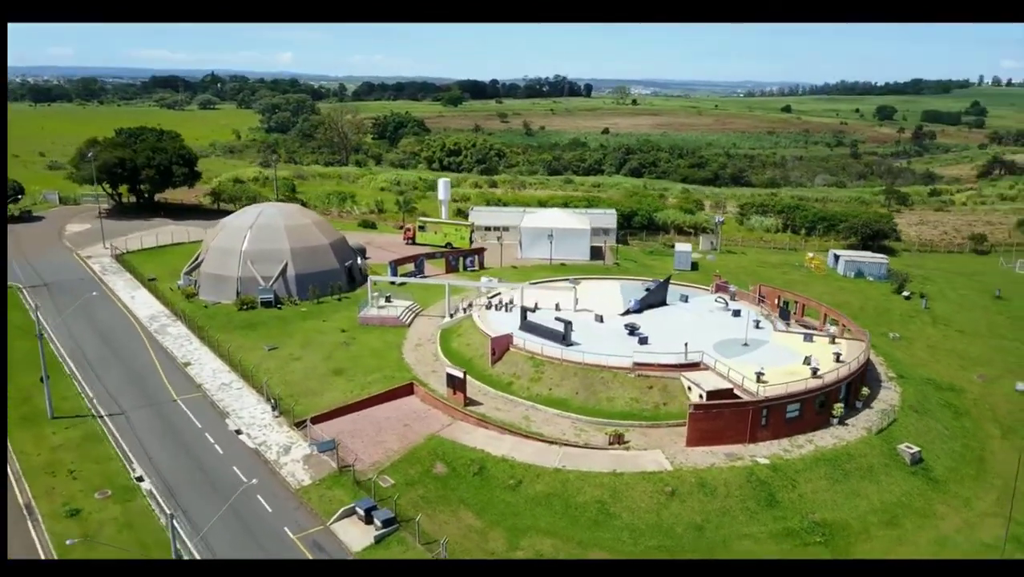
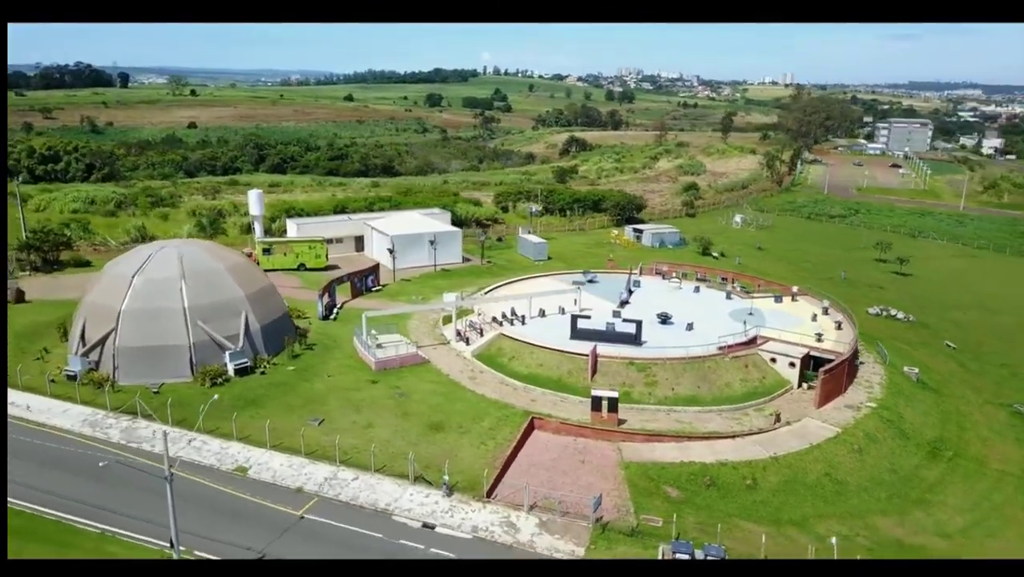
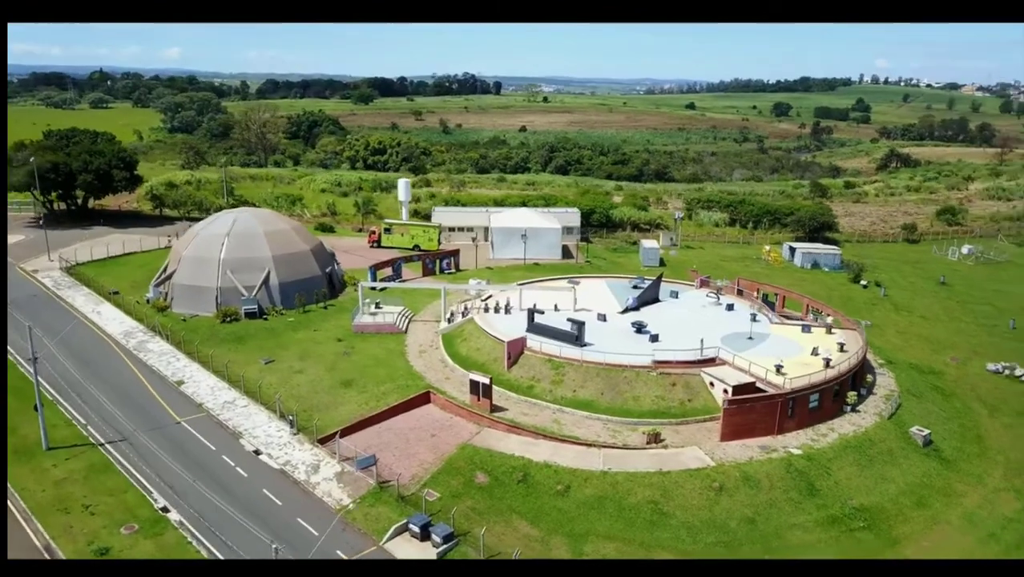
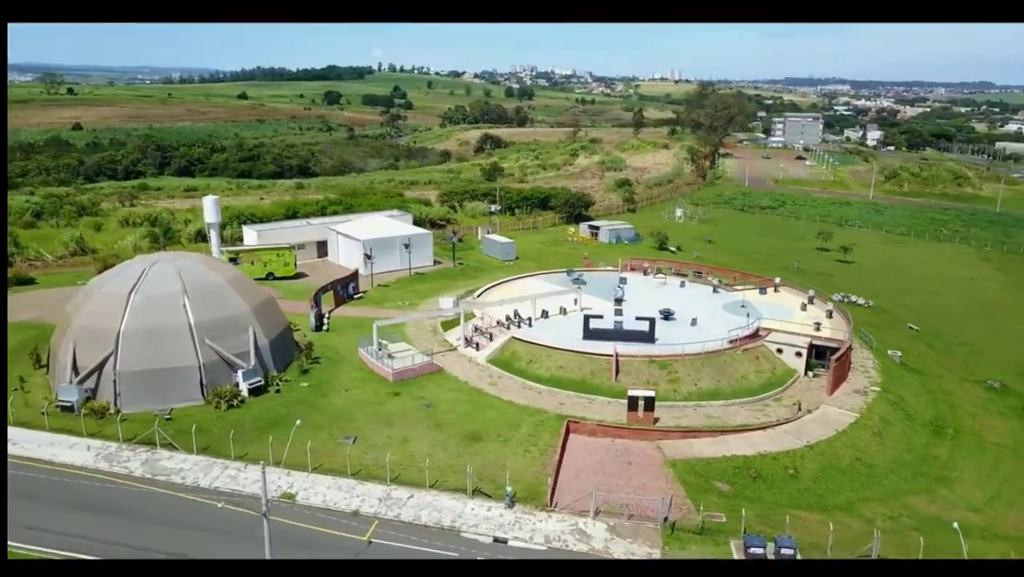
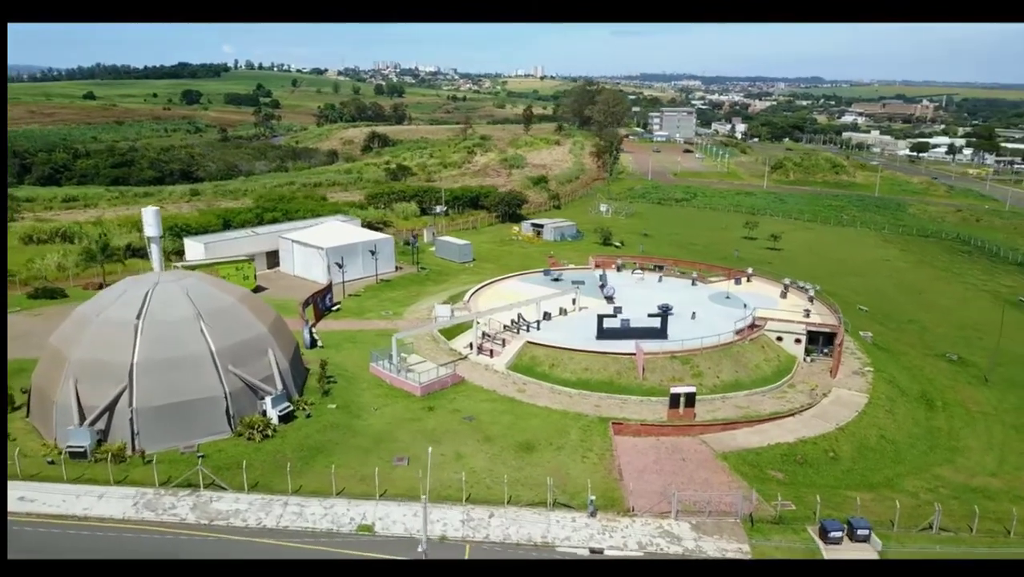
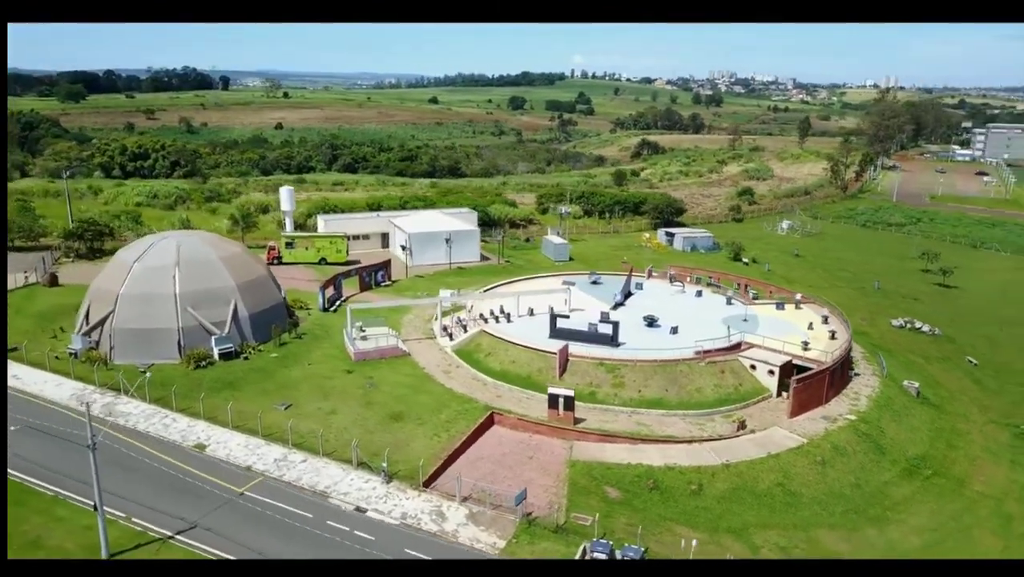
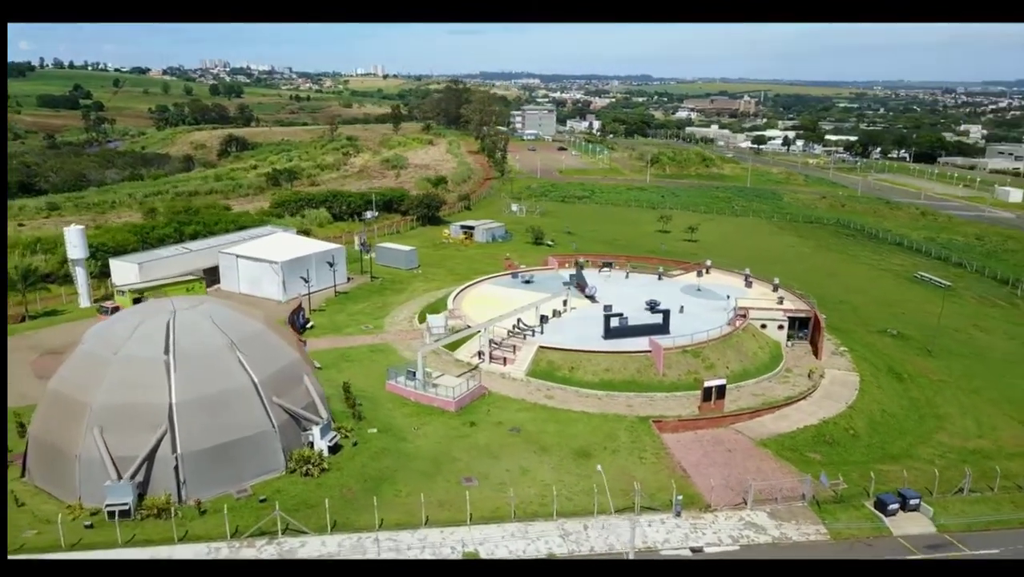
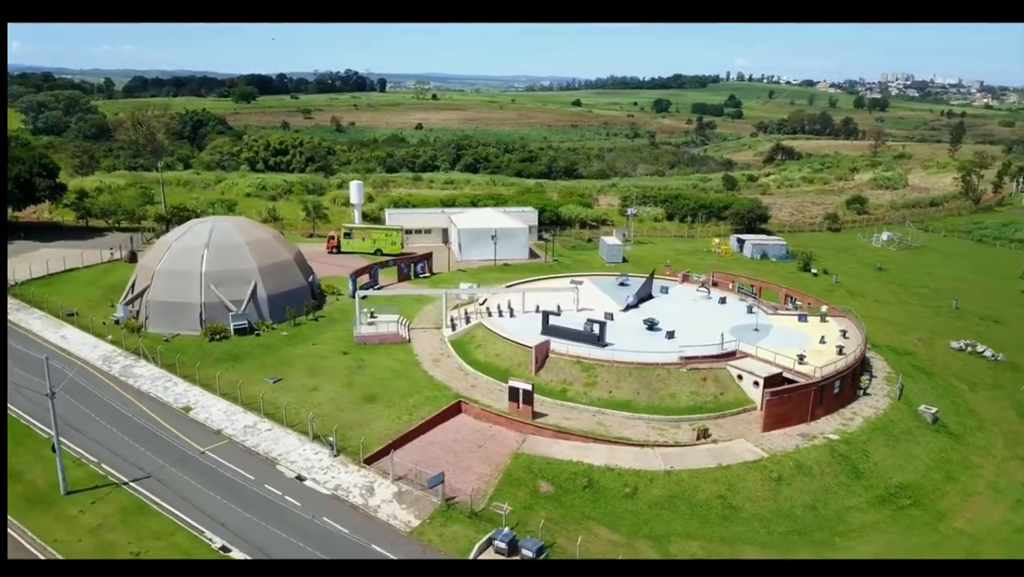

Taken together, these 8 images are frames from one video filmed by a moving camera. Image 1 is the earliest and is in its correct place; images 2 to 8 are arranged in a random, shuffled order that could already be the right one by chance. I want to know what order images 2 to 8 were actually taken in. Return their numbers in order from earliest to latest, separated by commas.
3, 8, 6, 2, 4, 5, 7
